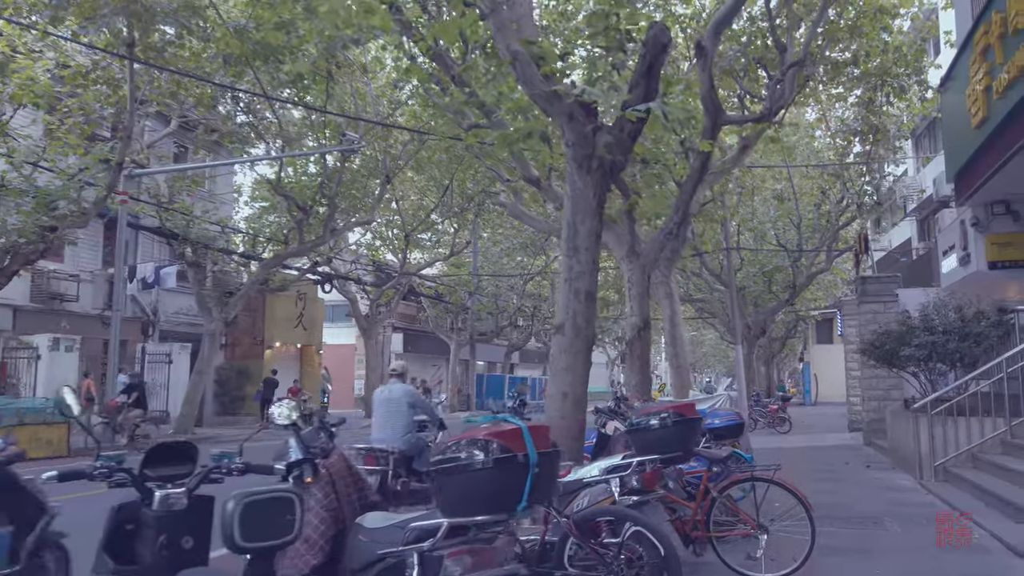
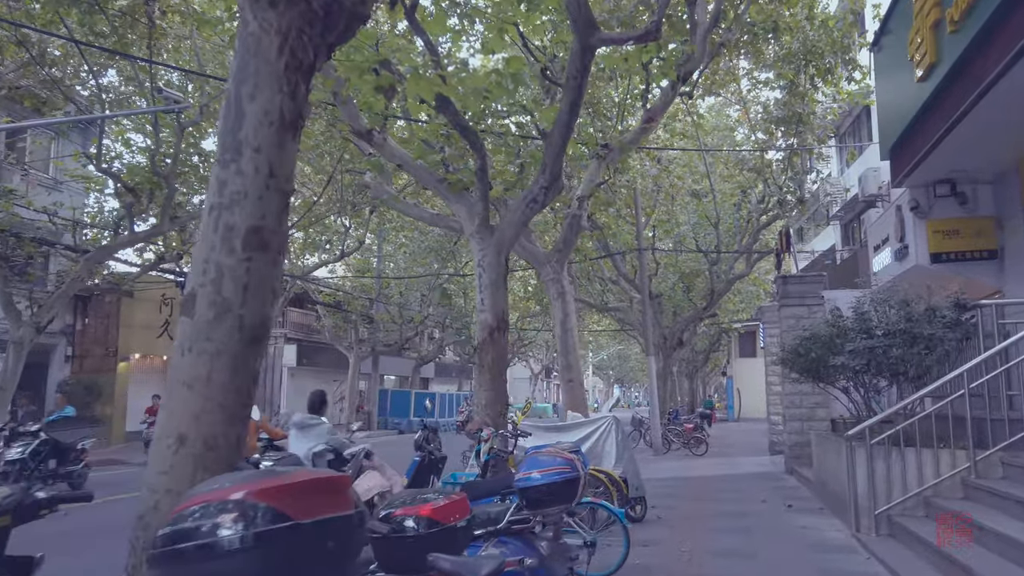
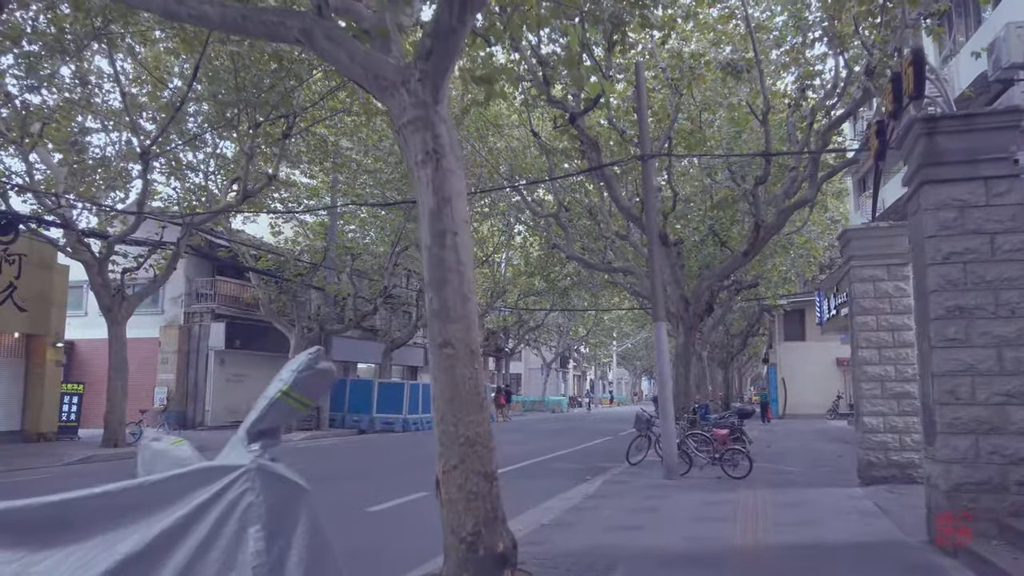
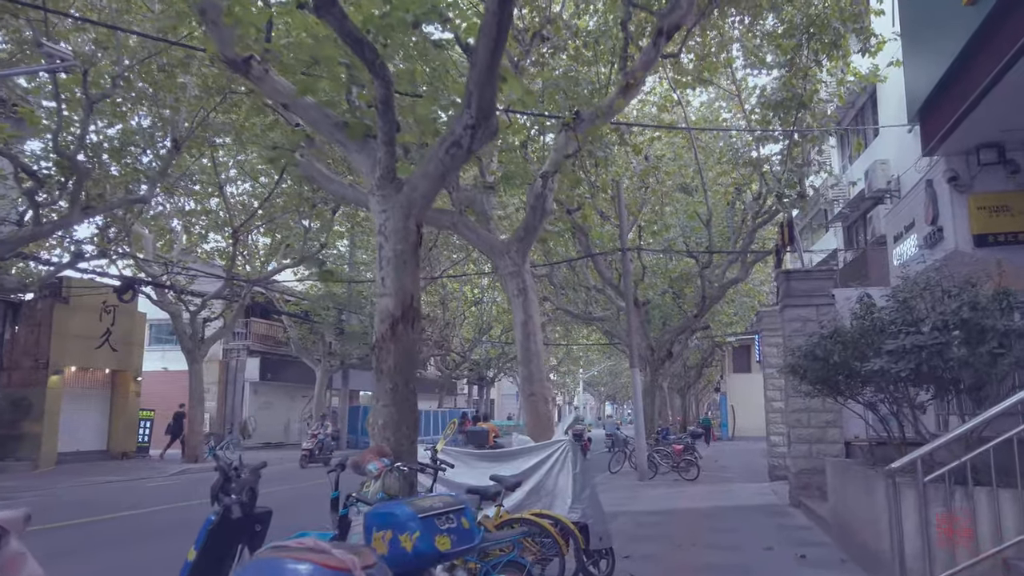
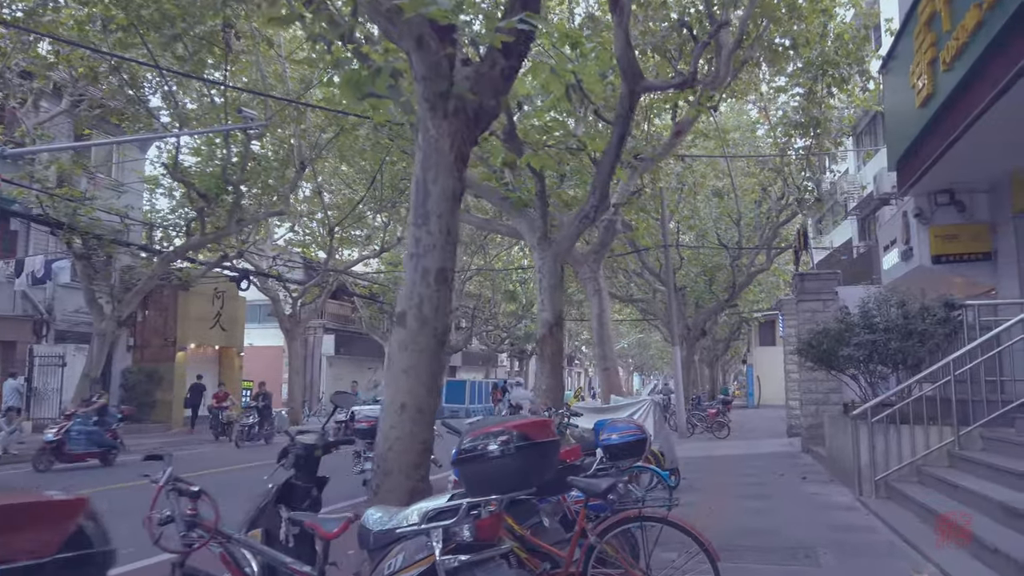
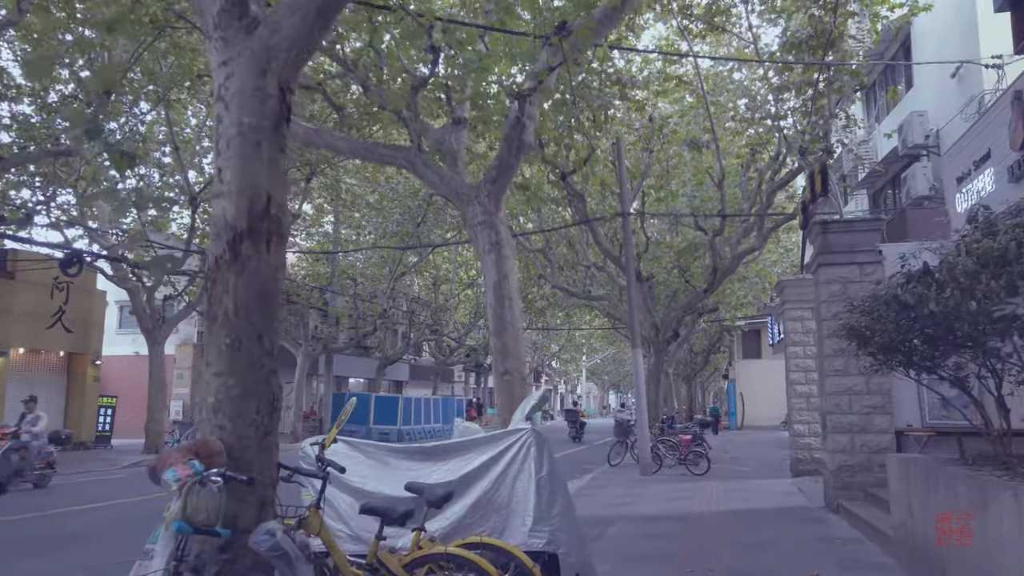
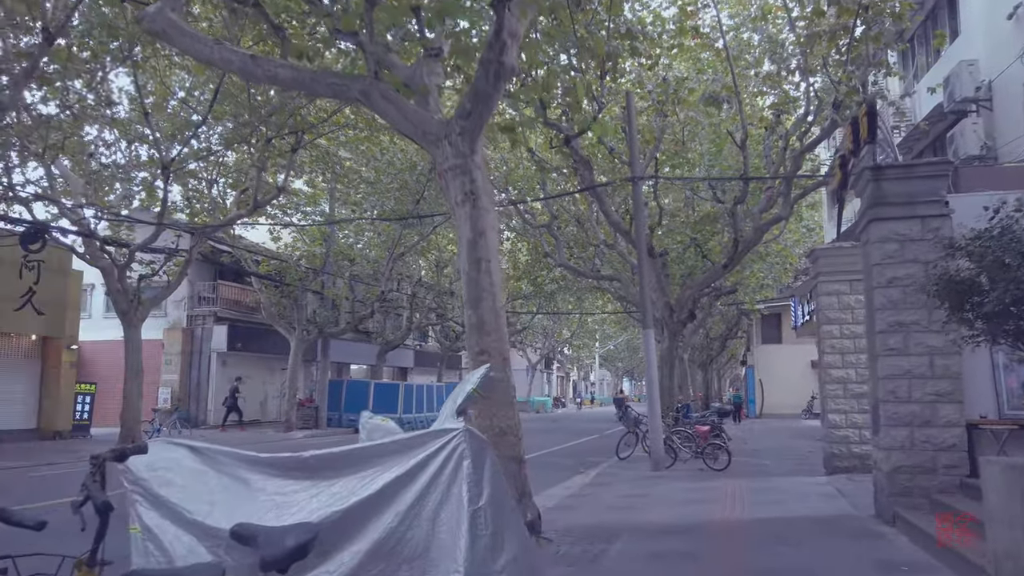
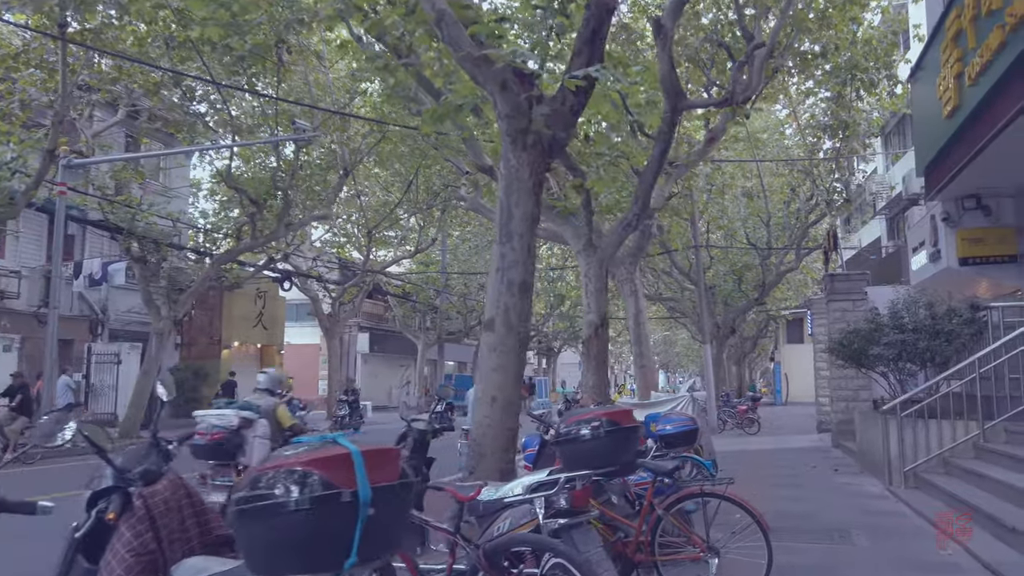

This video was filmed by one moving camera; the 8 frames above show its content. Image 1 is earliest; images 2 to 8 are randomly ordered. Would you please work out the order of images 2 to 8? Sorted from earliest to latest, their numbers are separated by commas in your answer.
8, 5, 2, 4, 6, 7, 3
